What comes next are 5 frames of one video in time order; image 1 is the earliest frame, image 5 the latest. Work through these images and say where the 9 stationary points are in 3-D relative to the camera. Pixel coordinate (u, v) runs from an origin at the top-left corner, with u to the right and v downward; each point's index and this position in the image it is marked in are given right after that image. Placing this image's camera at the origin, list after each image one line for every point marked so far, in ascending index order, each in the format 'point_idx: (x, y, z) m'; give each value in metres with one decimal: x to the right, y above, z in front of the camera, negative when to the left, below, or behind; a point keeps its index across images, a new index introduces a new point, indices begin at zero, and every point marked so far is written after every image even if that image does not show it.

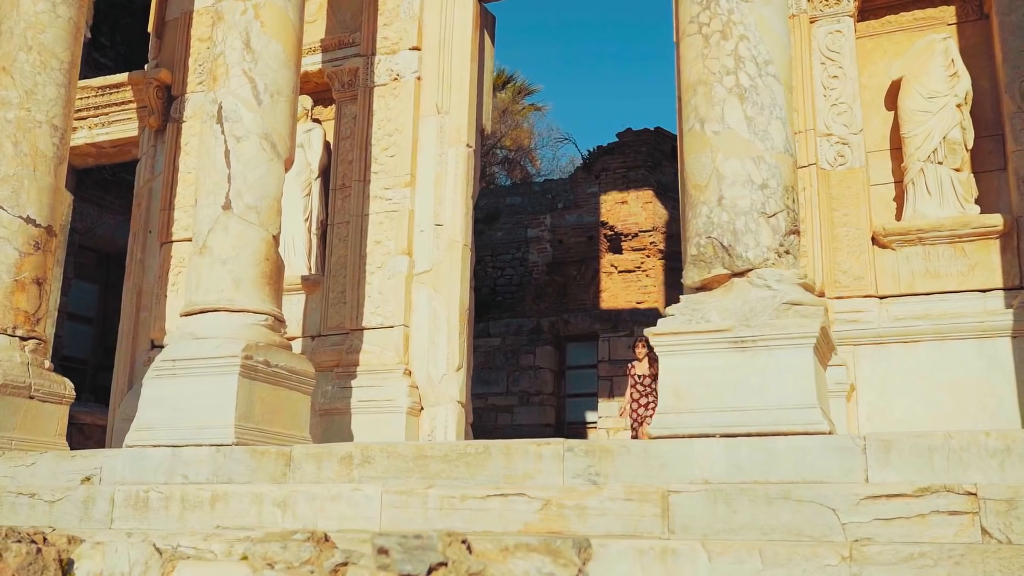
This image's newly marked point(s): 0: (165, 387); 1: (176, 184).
0: (-2.2, -0.6, +6.7) m
1: (-3.2, +1.0, +9.9) m
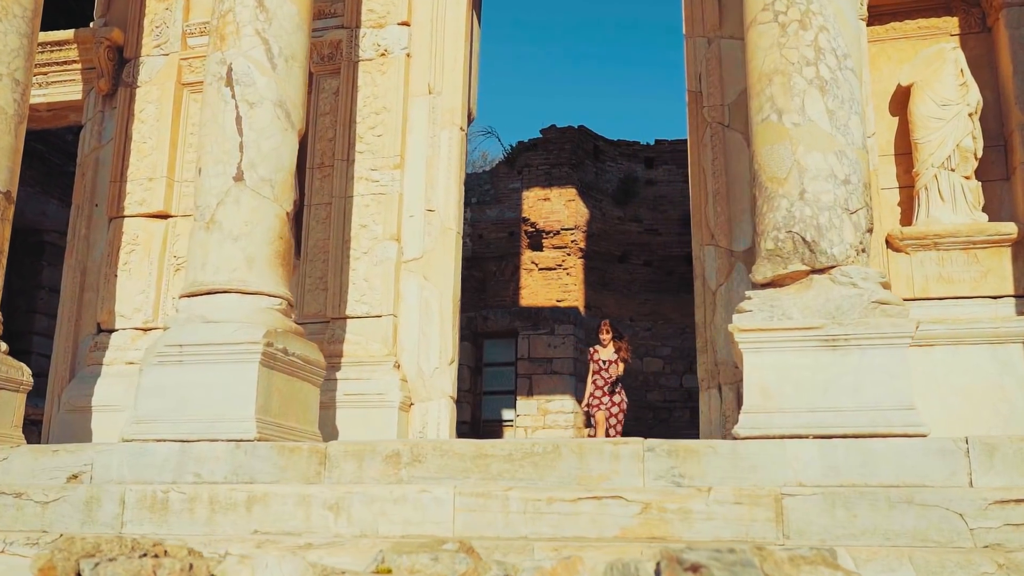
0: (-2.0, -0.5, +6.0) m
1: (-3.4, +1.2, +9.1) m
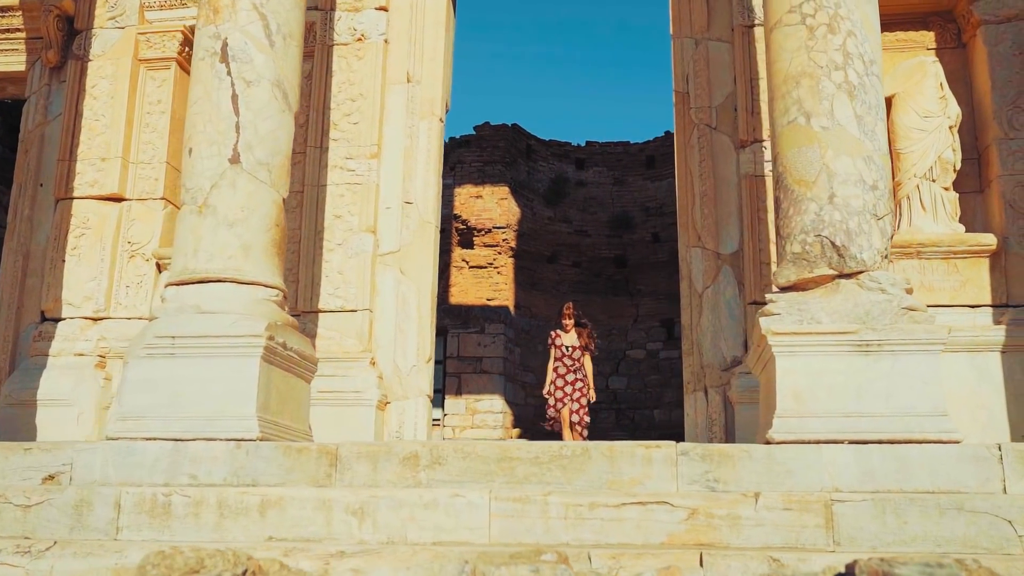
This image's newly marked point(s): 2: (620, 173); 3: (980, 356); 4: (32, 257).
0: (-1.9, -0.4, +5.6) m
1: (-3.6, +1.3, +8.5) m
2: (+2.0, +2.1, +18.9) m
3: (+3.3, -0.5, +7.2) m
4: (-3.9, +0.2, +8.3) m
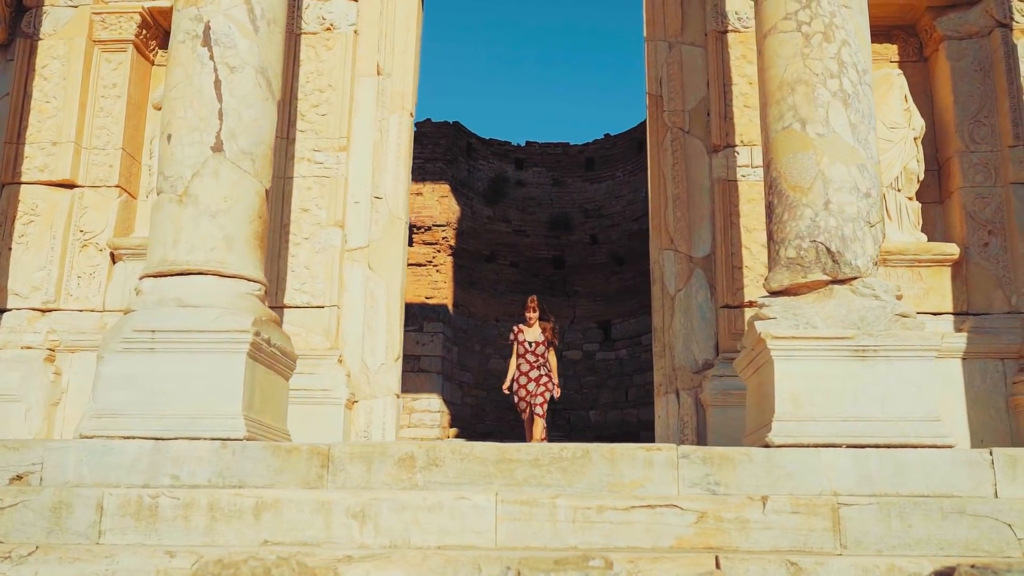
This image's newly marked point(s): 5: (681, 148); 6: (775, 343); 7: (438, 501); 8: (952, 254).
0: (-2.0, -0.4, +5.4) m
1: (-3.8, +1.4, +8.1) m
2: (+0.9, +2.1, +18.9) m
3: (+3.1, -0.5, +7.4) m
4: (-4.1, +0.3, +7.9) m
5: (+1.3, +1.1, +7.9) m
6: (+1.3, -0.3, +5.3) m
7: (-0.3, -1.0, +4.6) m
8: (+3.3, +0.3, +7.6) m
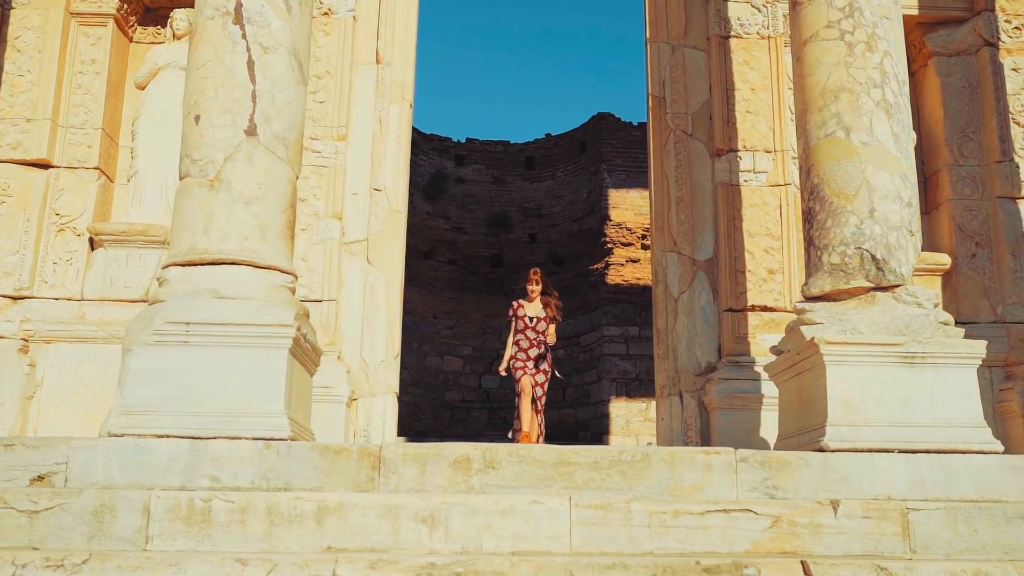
0: (-1.7, -0.3, +5.0) m
1: (-3.8, +1.5, +7.5) m
2: (-0.2, +2.1, +18.8) m
3: (+3.1, -0.6, +7.6) m
4: (-4.1, +0.4, +7.3) m
5: (+1.3, +1.1, +7.9) m
6: (+1.6, -0.3, +5.3) m
7: (0.0, -1.0, +4.5) m
8: (+3.3, +0.2, +7.8) m
